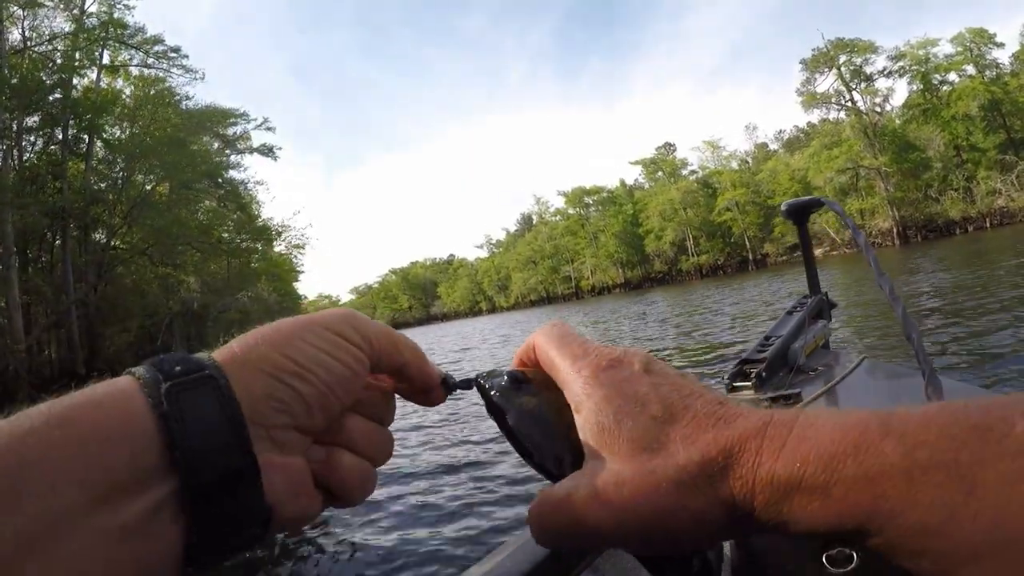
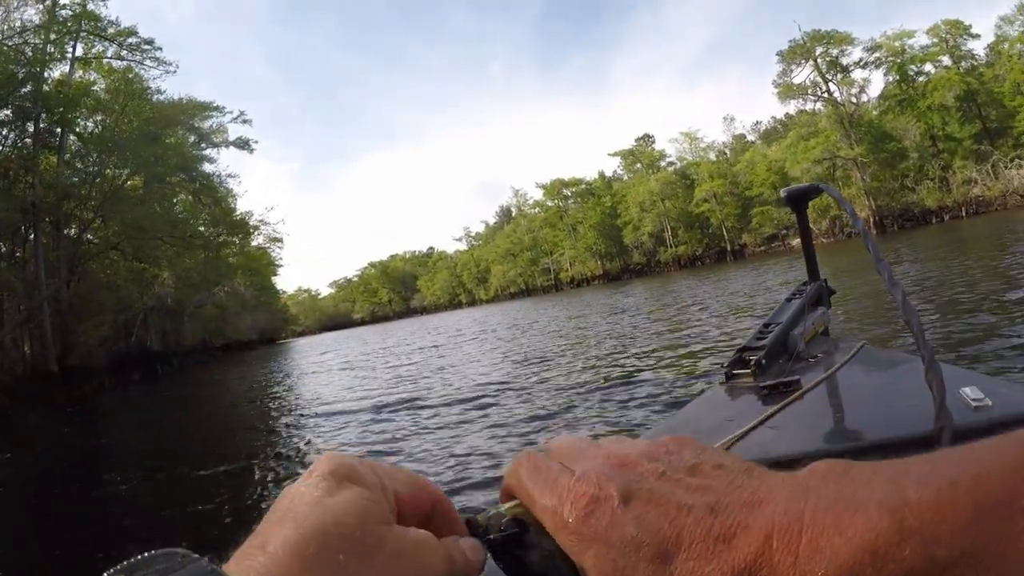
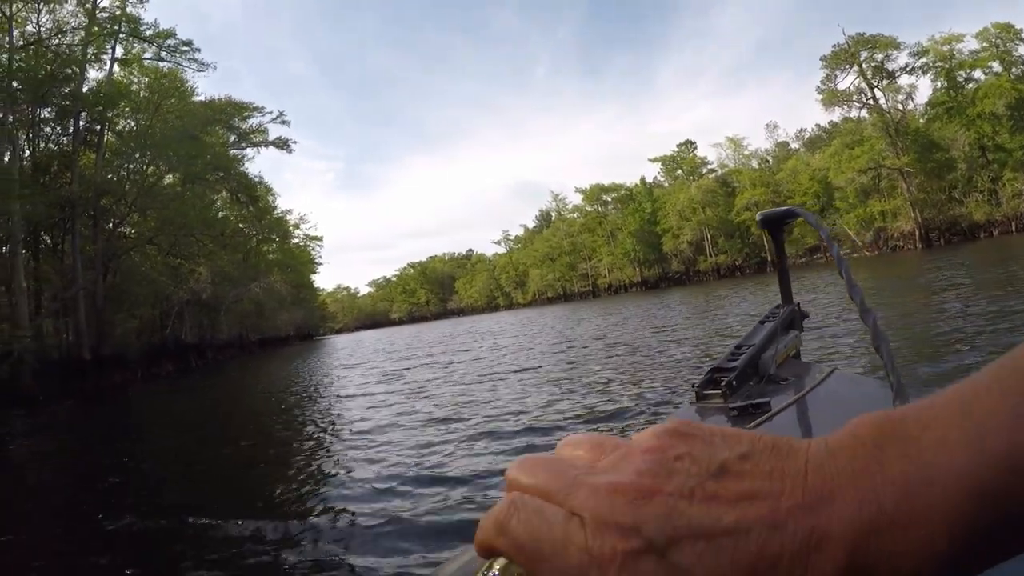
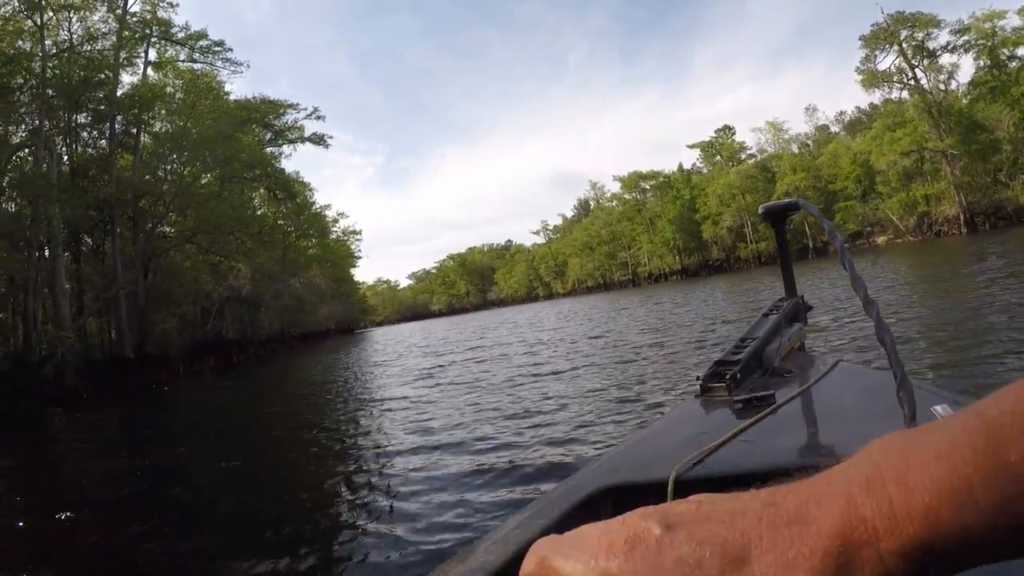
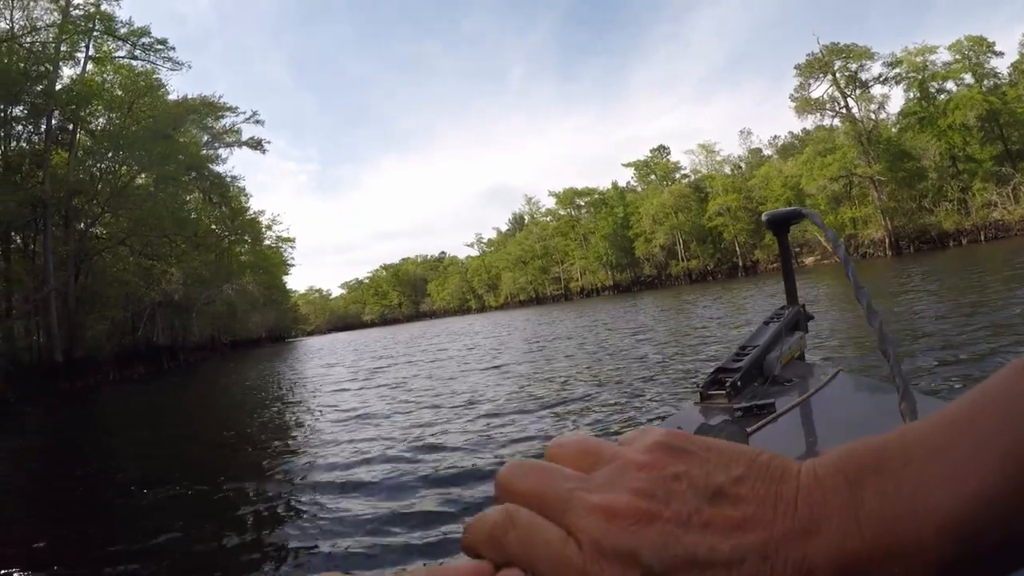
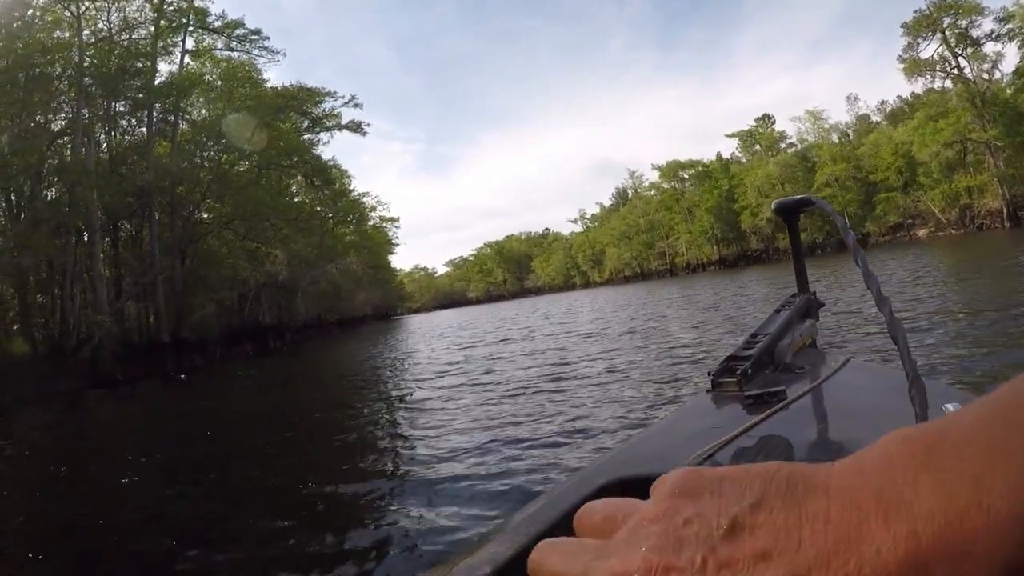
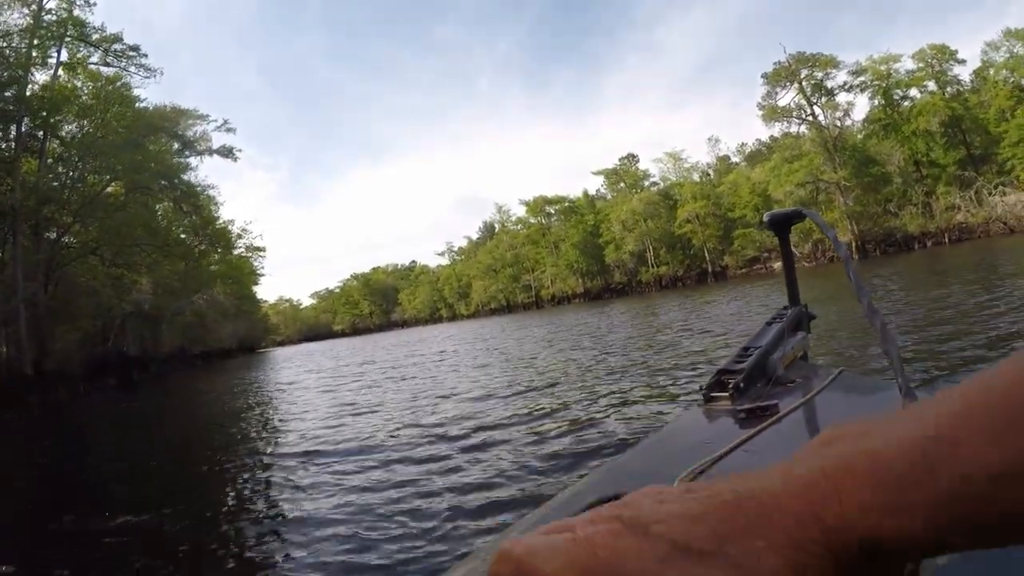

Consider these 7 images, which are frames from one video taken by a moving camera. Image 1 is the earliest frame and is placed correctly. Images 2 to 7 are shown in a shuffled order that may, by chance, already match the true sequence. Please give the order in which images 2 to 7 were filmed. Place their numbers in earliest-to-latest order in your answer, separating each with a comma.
2, 7, 5, 3, 4, 6
